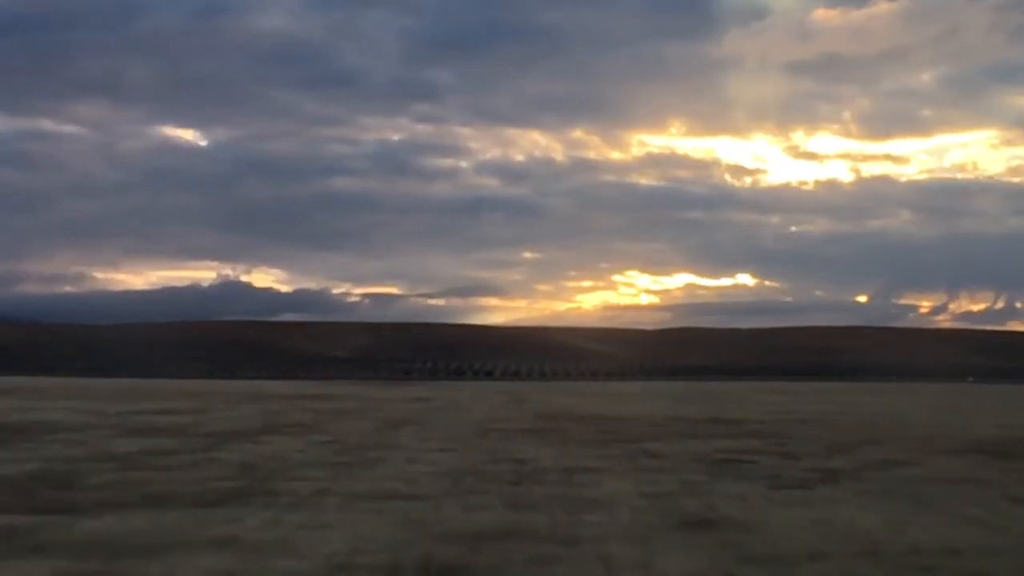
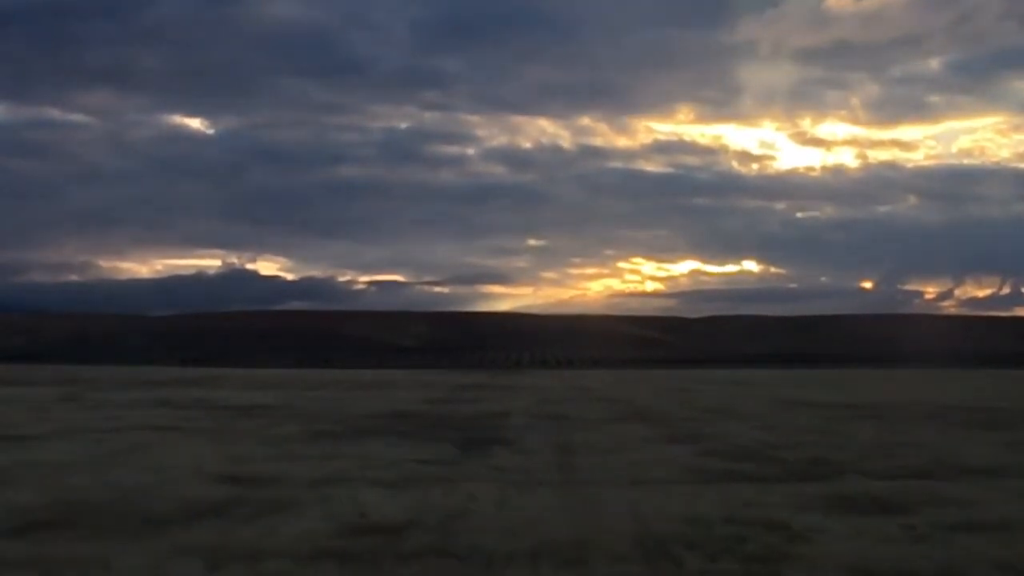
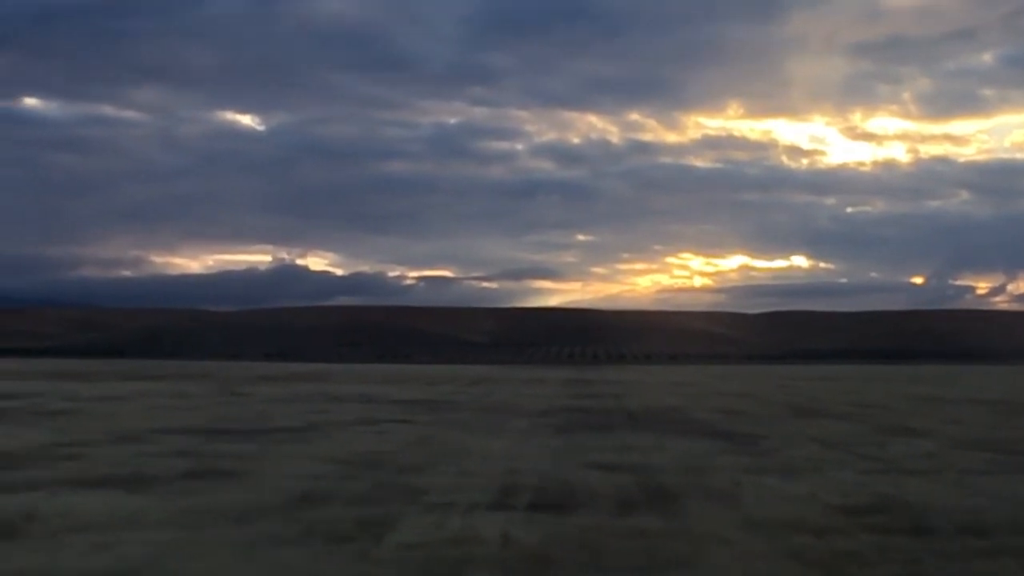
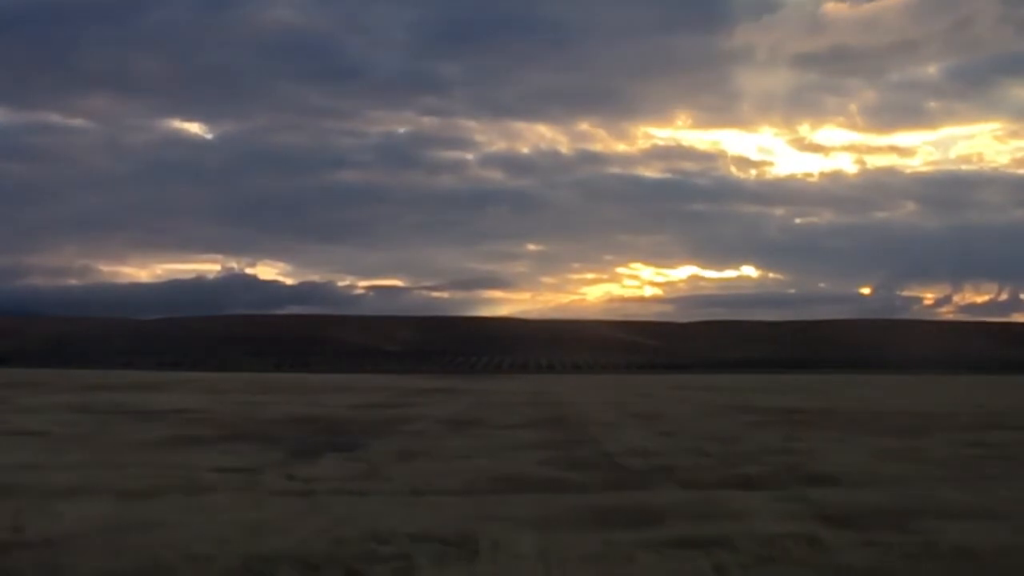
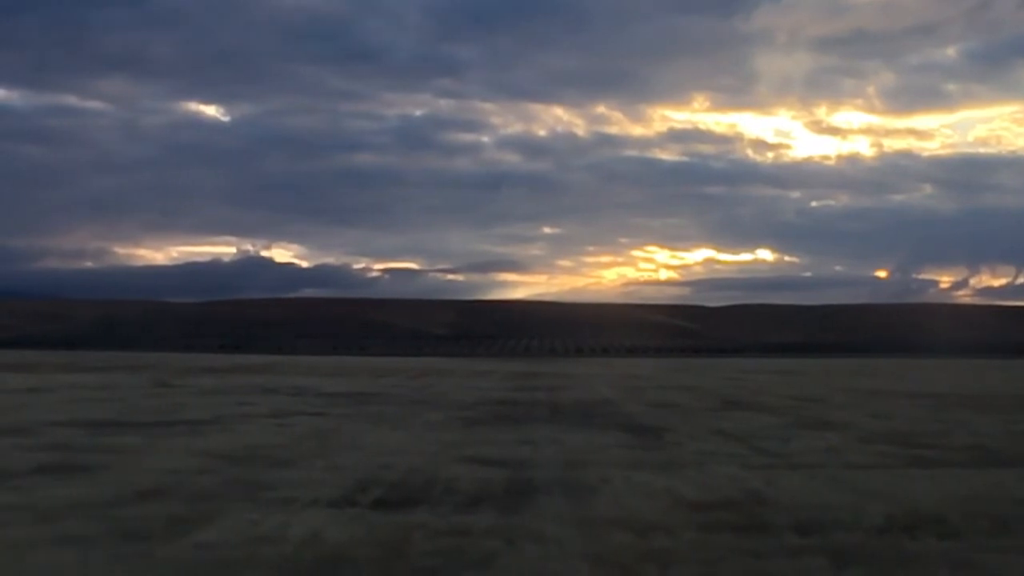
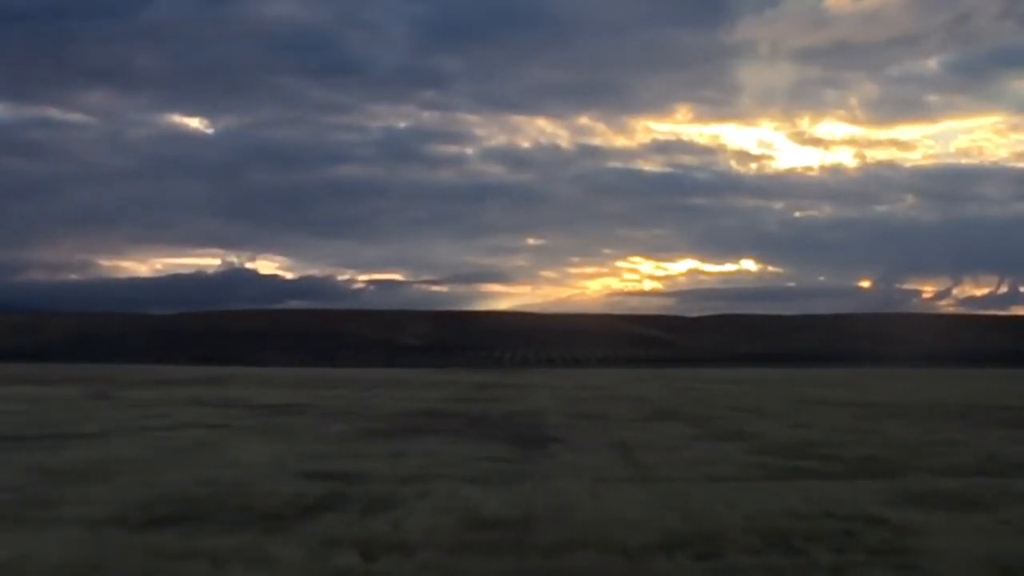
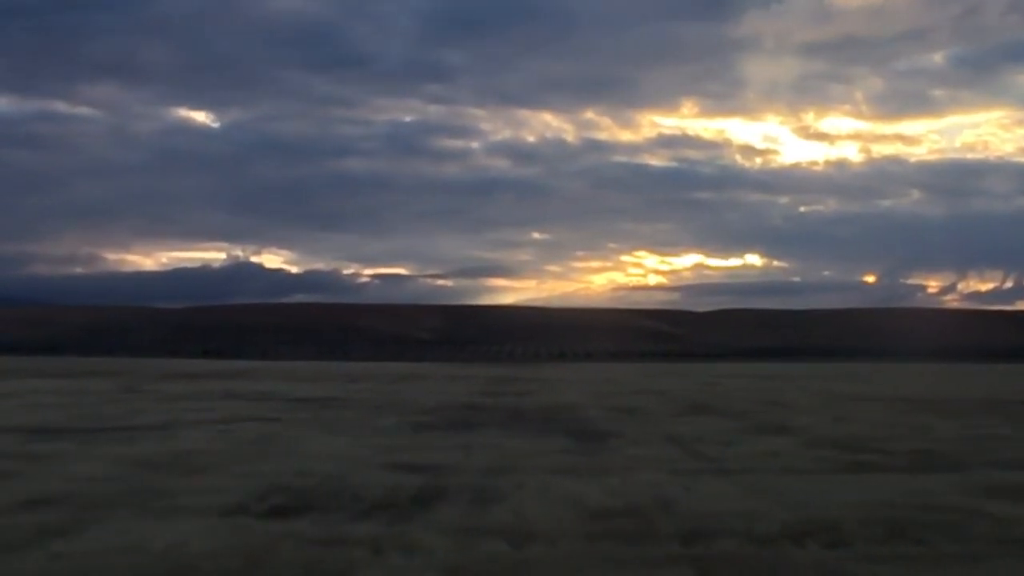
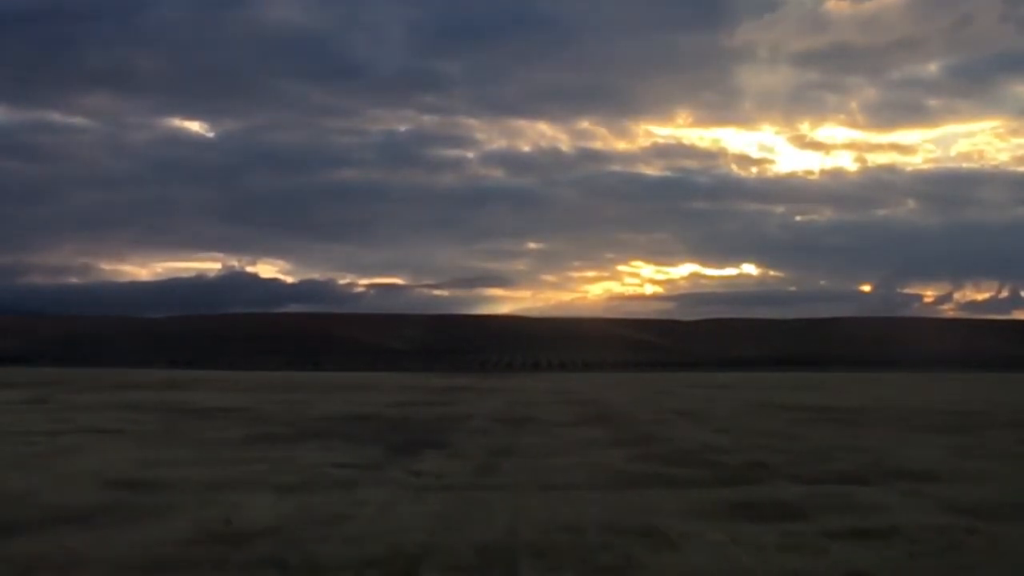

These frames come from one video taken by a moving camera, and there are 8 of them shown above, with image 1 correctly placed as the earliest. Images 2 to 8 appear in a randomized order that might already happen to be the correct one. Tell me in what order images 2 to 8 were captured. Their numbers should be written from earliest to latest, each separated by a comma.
4, 8, 2, 6, 7, 5, 3
